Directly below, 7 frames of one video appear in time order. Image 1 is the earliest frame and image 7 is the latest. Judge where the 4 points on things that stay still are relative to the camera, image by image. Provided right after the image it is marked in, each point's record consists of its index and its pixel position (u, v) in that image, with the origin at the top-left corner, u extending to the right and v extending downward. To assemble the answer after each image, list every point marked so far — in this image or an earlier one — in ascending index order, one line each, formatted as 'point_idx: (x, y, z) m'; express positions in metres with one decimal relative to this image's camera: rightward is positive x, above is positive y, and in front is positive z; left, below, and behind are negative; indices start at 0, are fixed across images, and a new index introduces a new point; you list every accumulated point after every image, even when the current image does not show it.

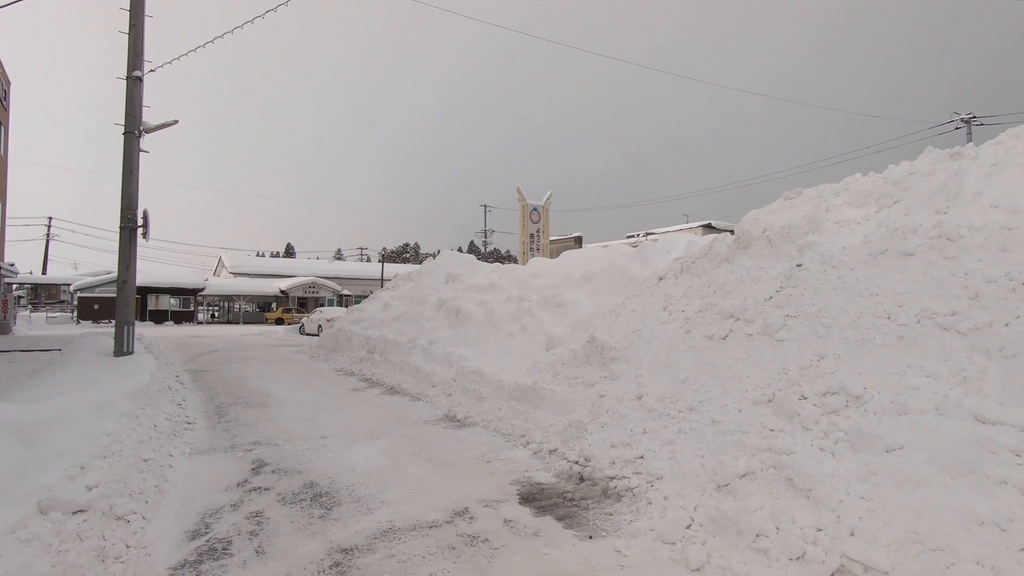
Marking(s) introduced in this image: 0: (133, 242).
0: (-8.2, +1.0, +11.5) m
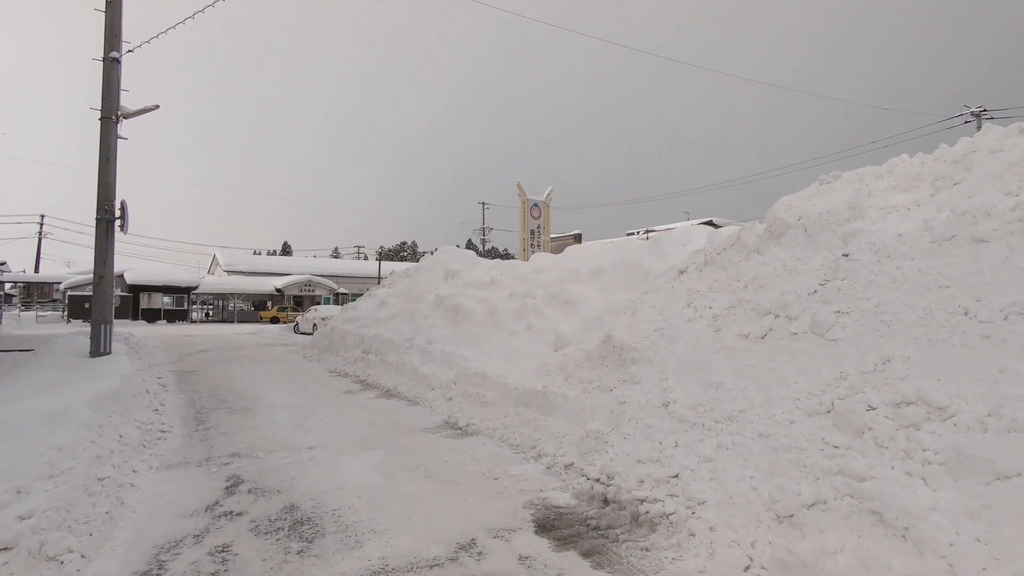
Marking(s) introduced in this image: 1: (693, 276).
0: (-8.2, +1.1, +10.8) m
1: (+2.4, +0.2, +7.0) m
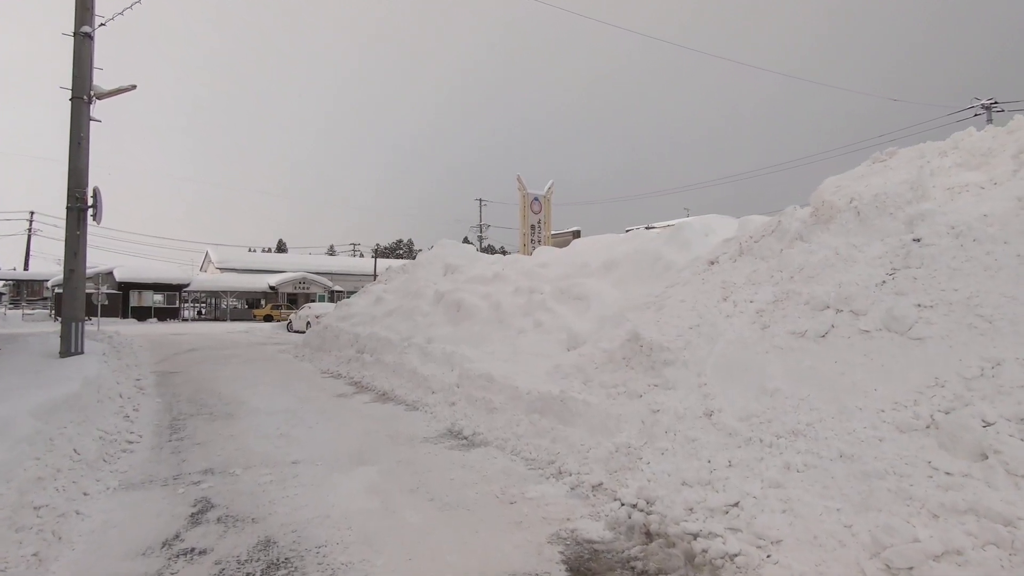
0: (-8.1, +1.2, +9.9) m
1: (+2.5, +0.3, +6.2) m
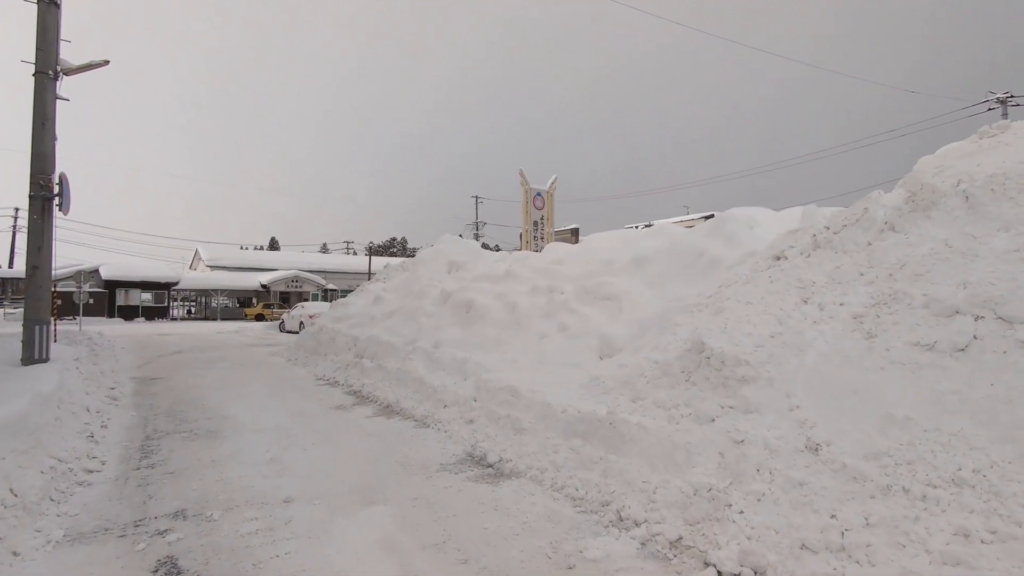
0: (-7.8, +1.2, +8.9) m
1: (+2.8, +0.3, +5.3) m
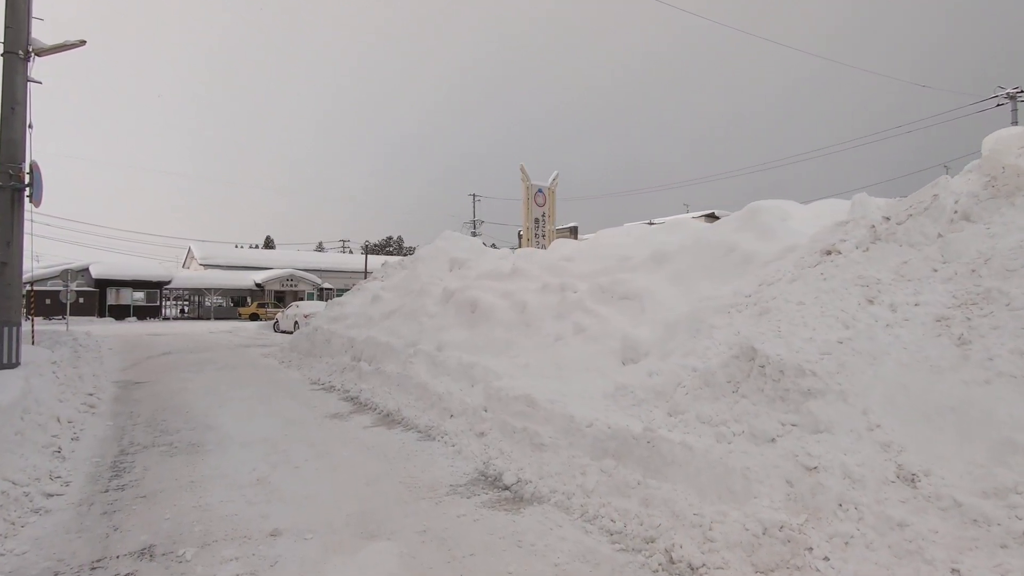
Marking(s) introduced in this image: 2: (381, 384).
0: (-7.6, +1.2, +8.2) m
1: (+3.0, +0.3, +4.7) m
2: (-2.1, -1.5, +8.5) m
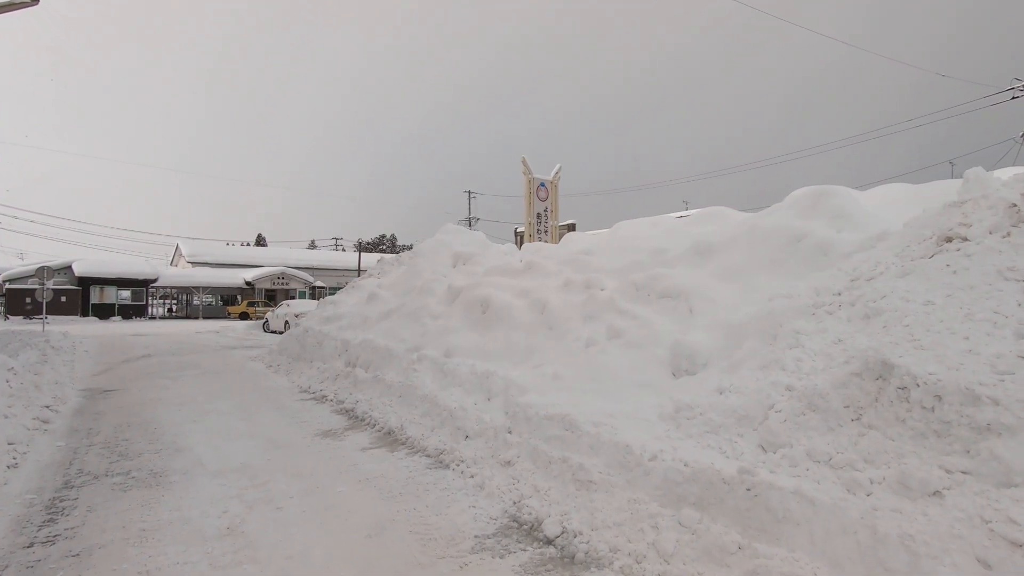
0: (-7.4, +1.3, +7.0) m
1: (+3.3, +0.3, +3.7) m
2: (-1.9, -1.5, +7.5) m
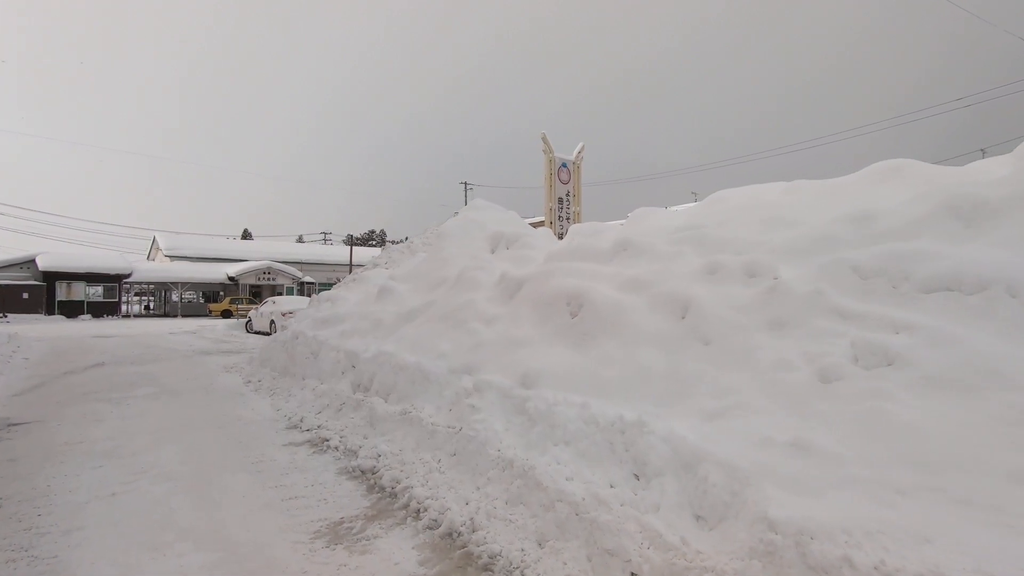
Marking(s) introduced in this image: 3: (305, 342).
0: (-6.3, +1.4, +4.1) m
1: (+4.4, +0.4, +0.9) m
2: (-0.8, -1.4, +4.6) m
3: (-3.4, -0.9, +8.7) m
